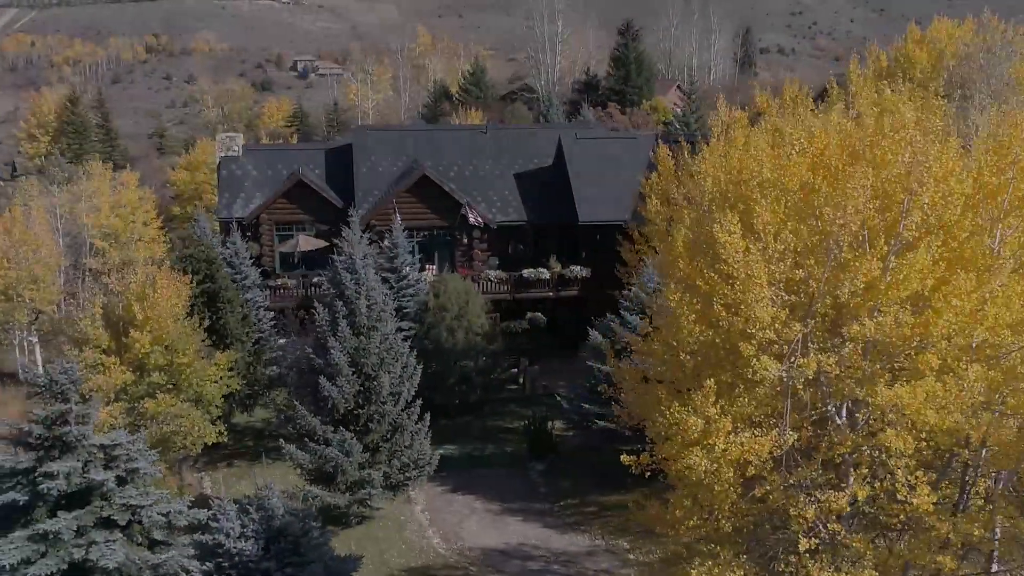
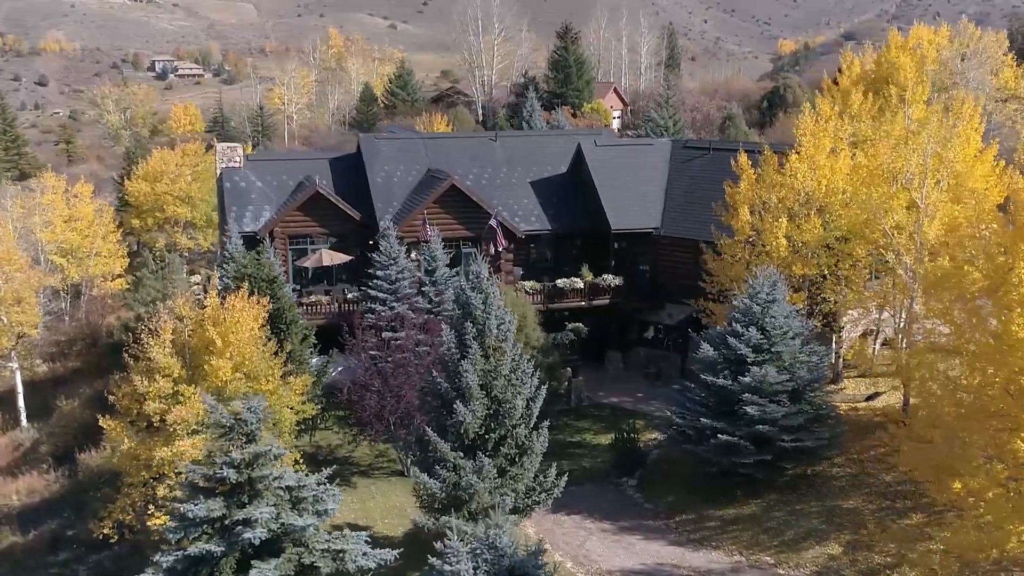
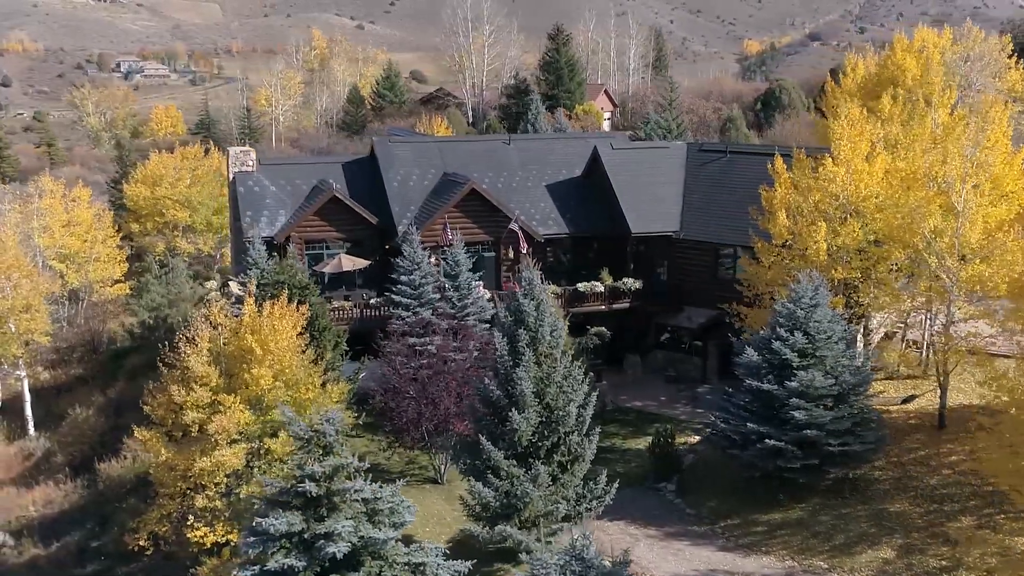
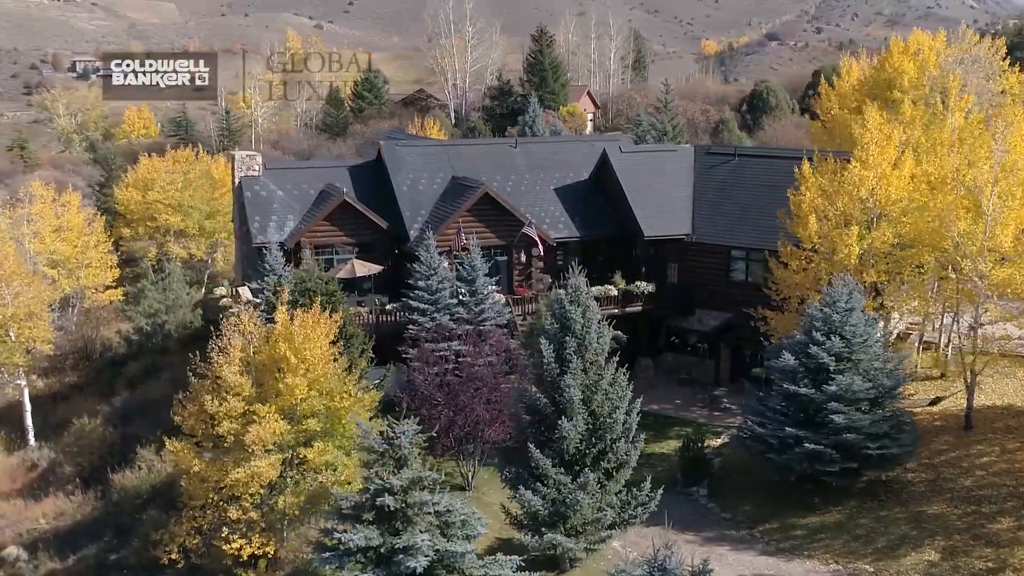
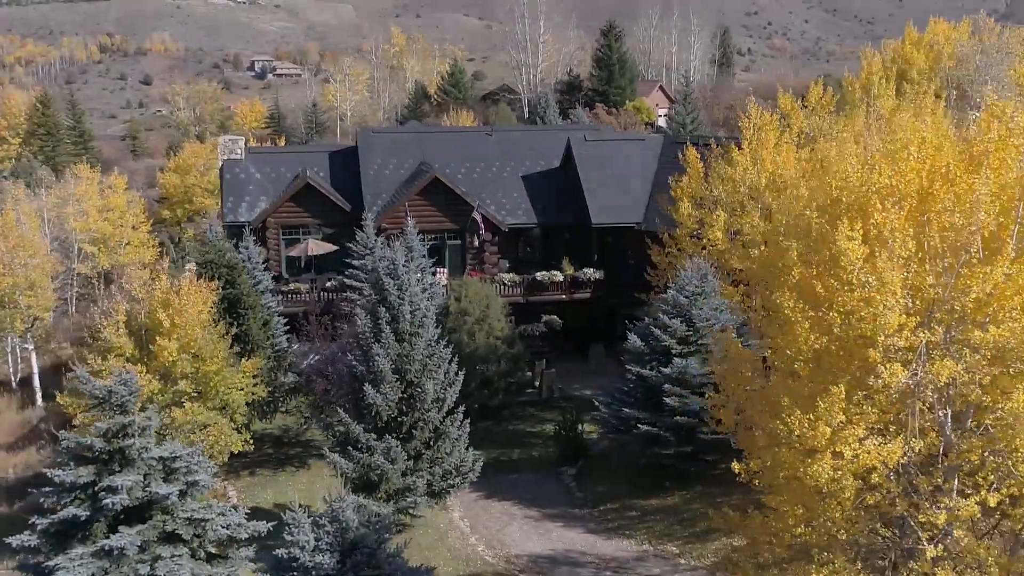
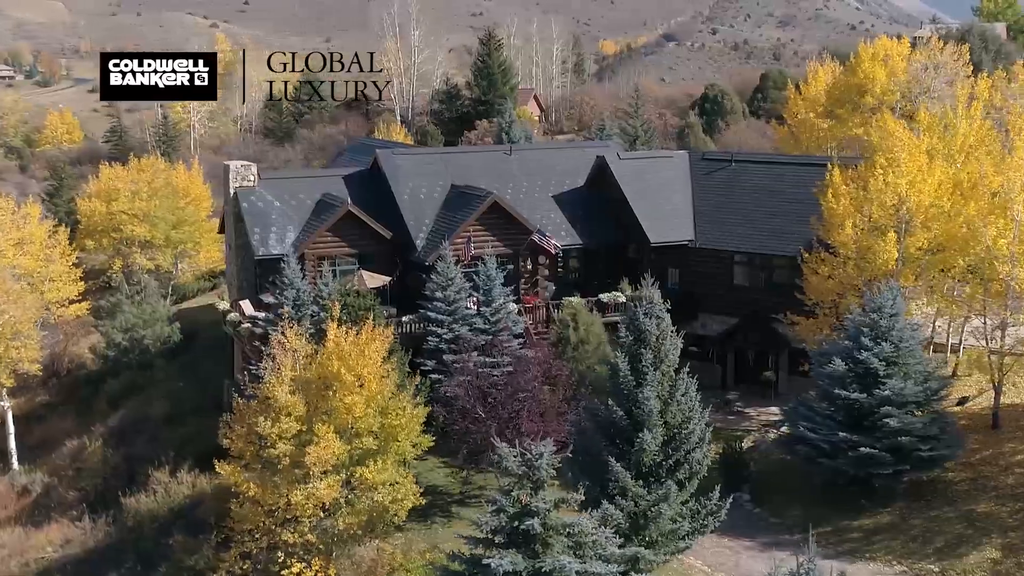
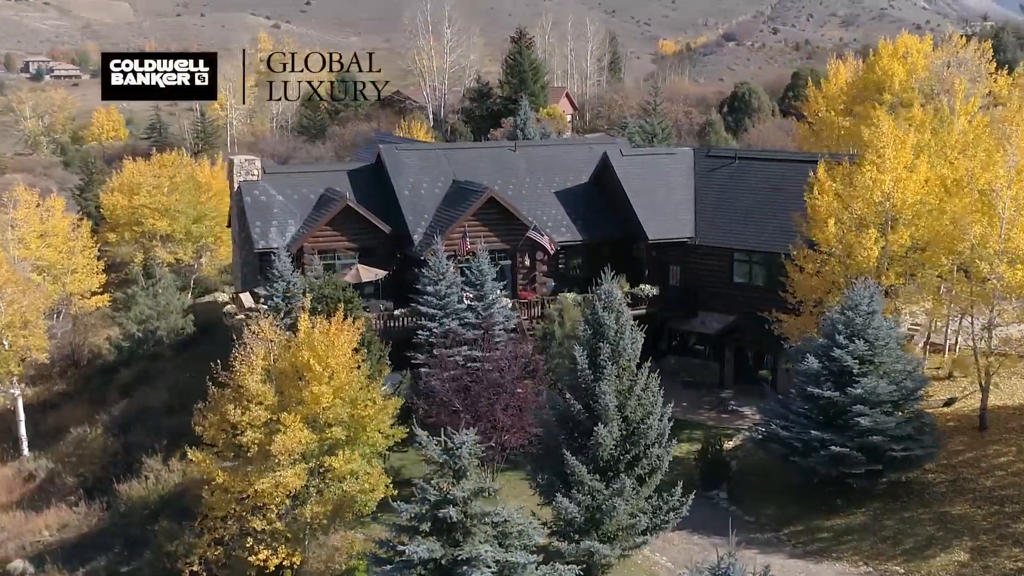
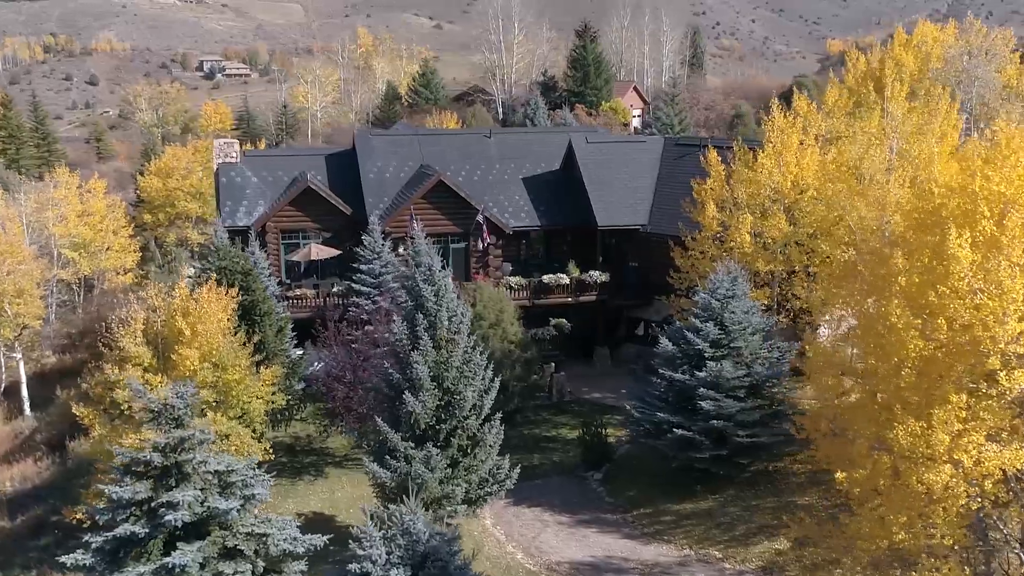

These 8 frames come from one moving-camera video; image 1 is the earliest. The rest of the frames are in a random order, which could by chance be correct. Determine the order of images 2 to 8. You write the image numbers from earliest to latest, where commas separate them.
5, 8, 2, 3, 4, 7, 6
